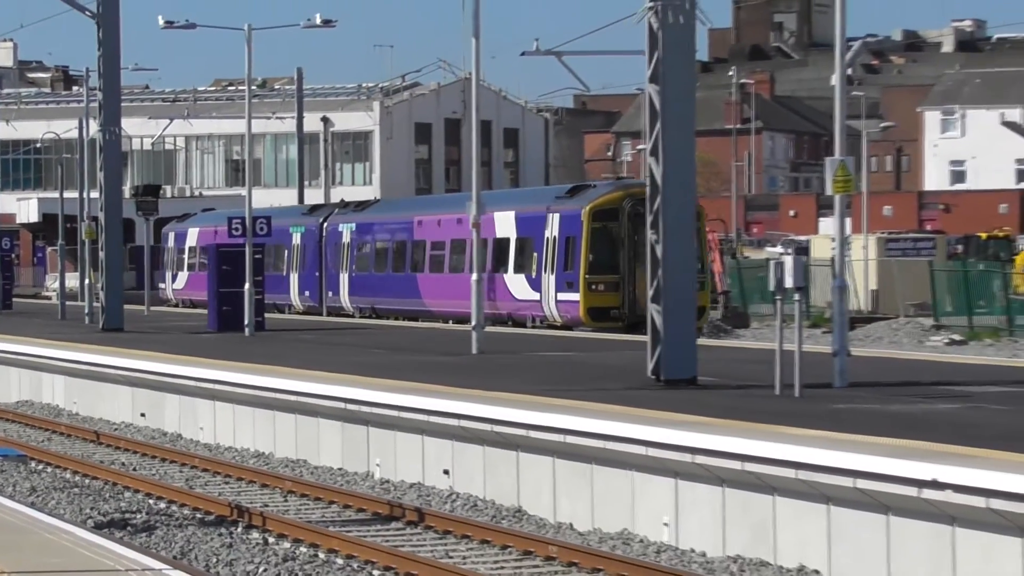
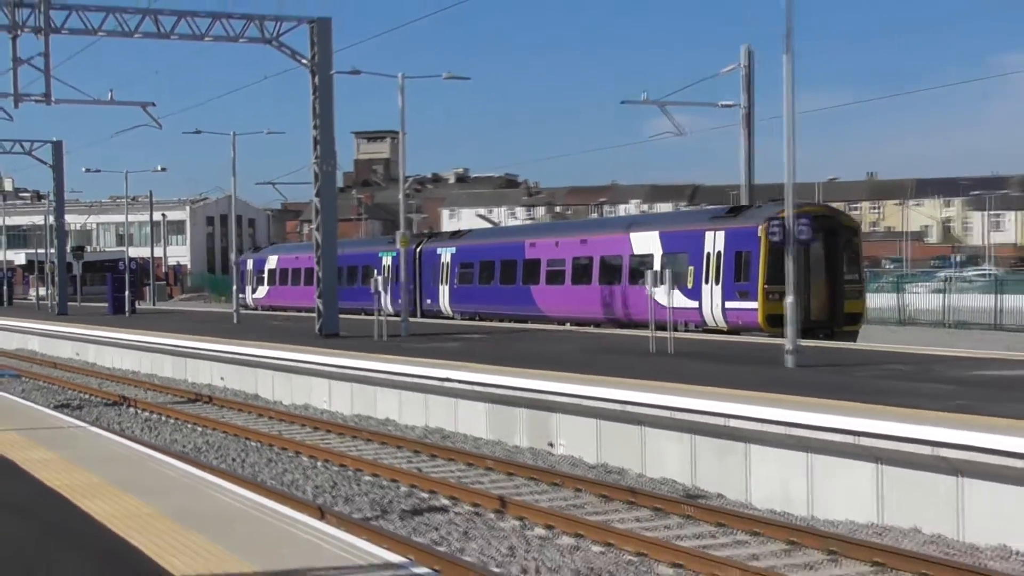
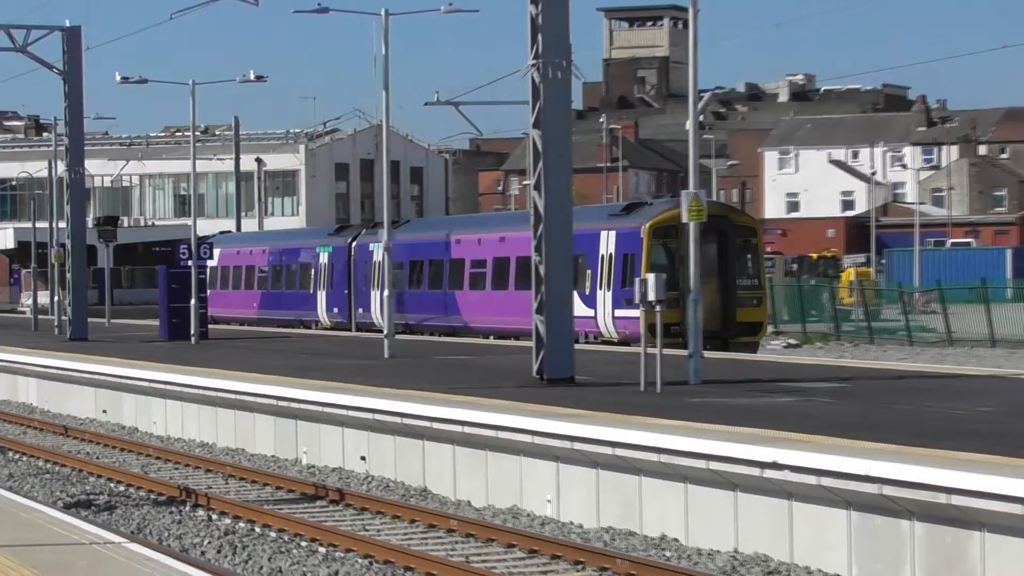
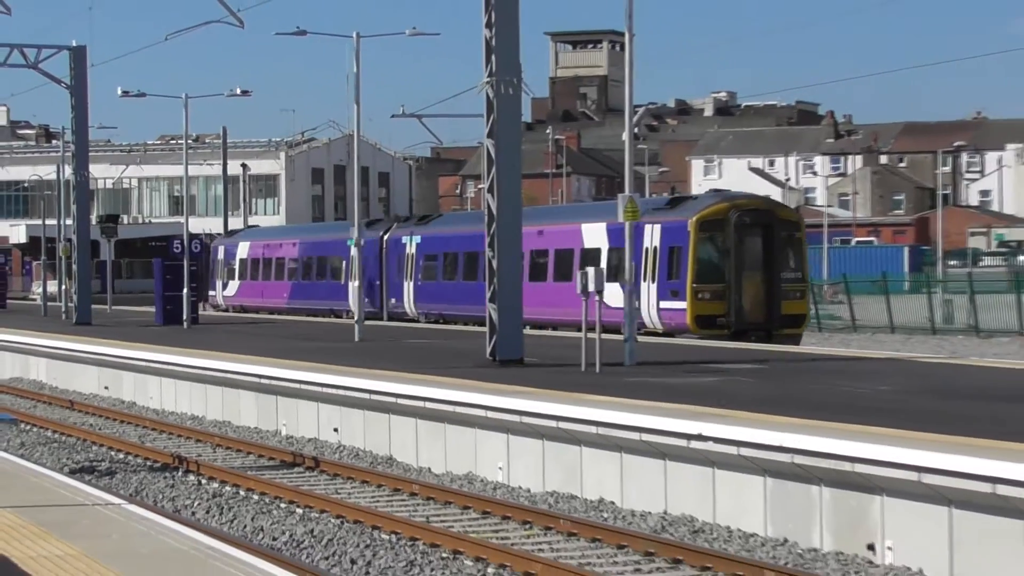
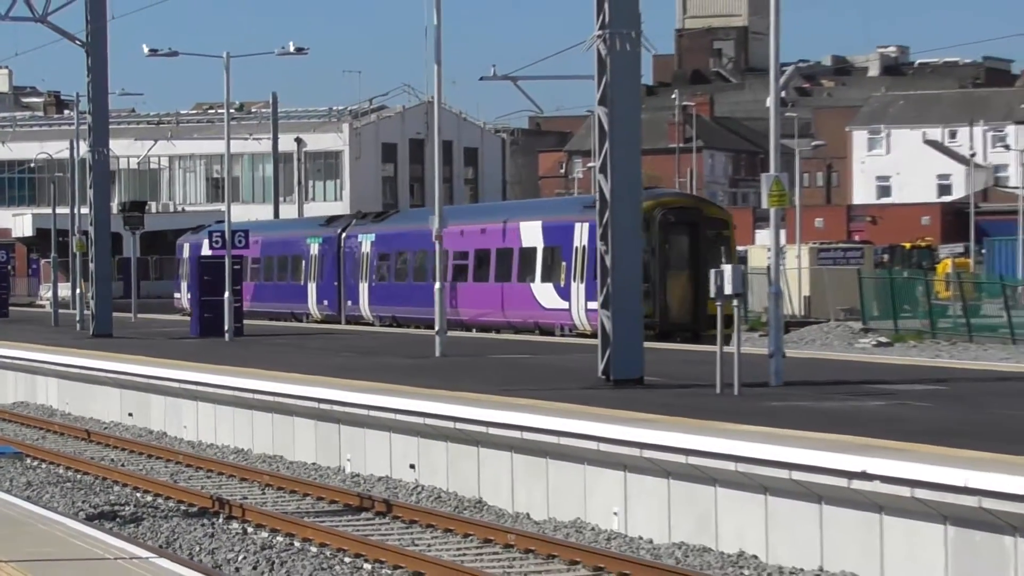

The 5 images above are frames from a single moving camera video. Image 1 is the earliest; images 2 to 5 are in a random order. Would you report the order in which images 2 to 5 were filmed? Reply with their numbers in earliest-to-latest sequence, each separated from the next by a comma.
5, 3, 4, 2
